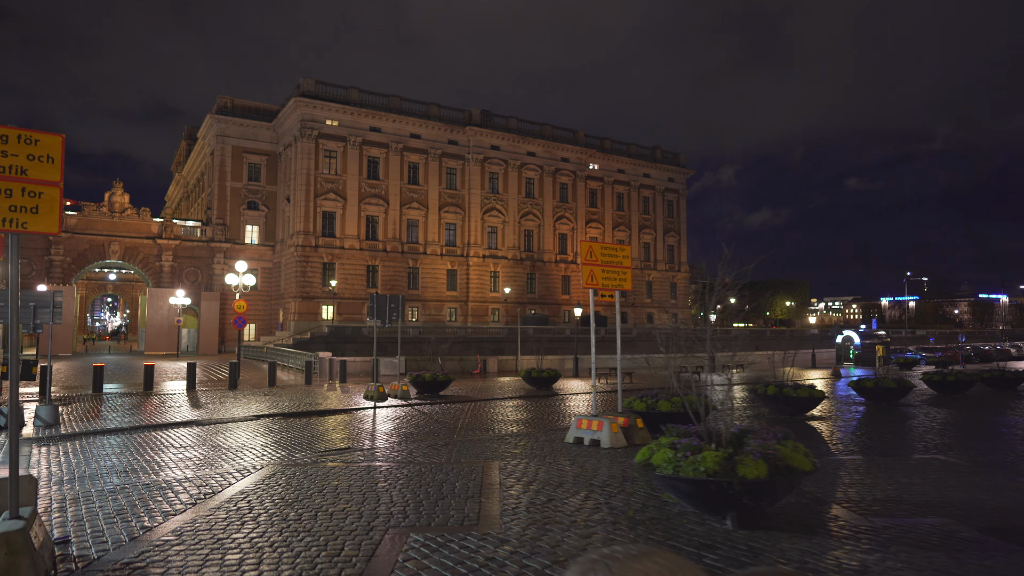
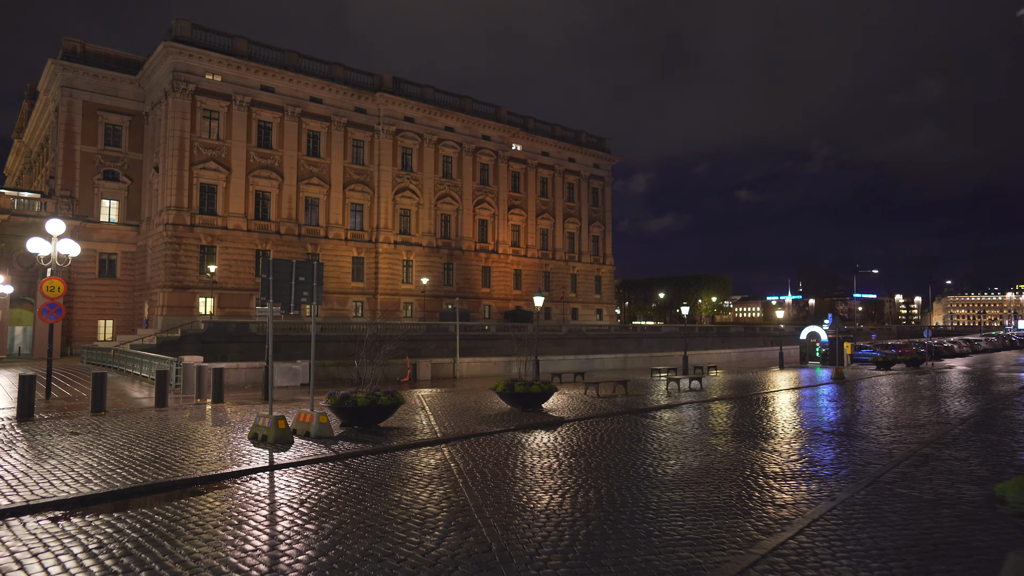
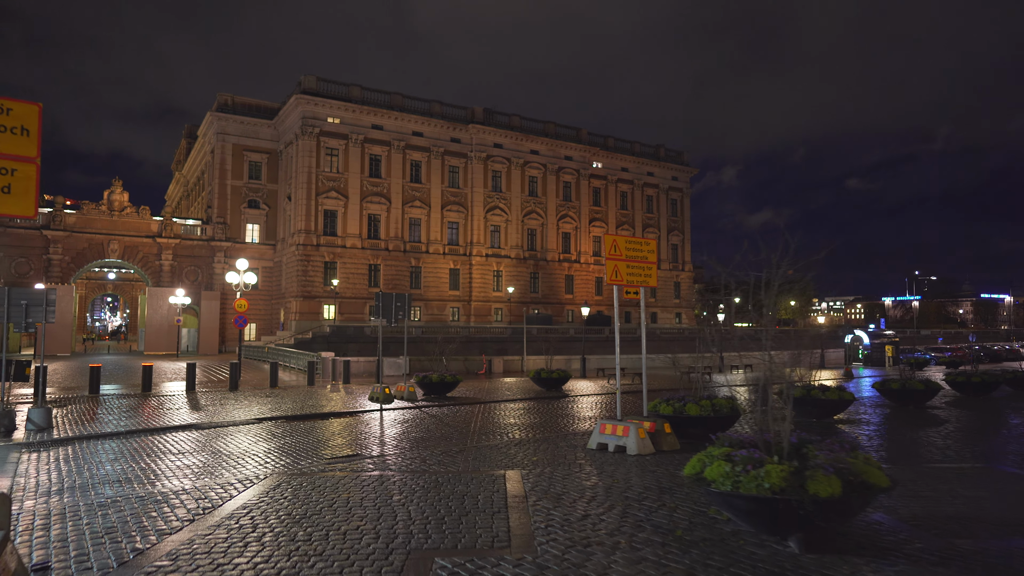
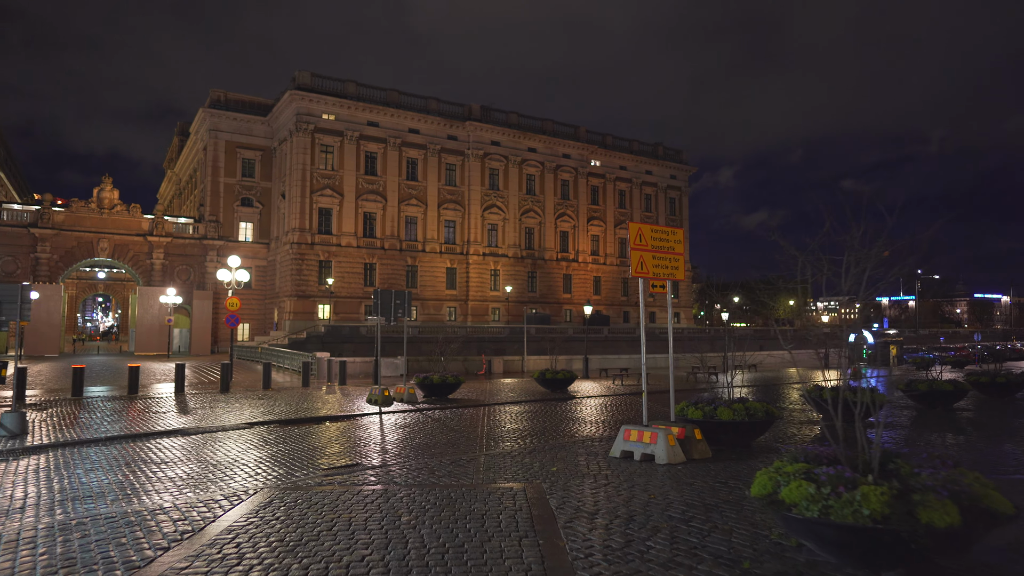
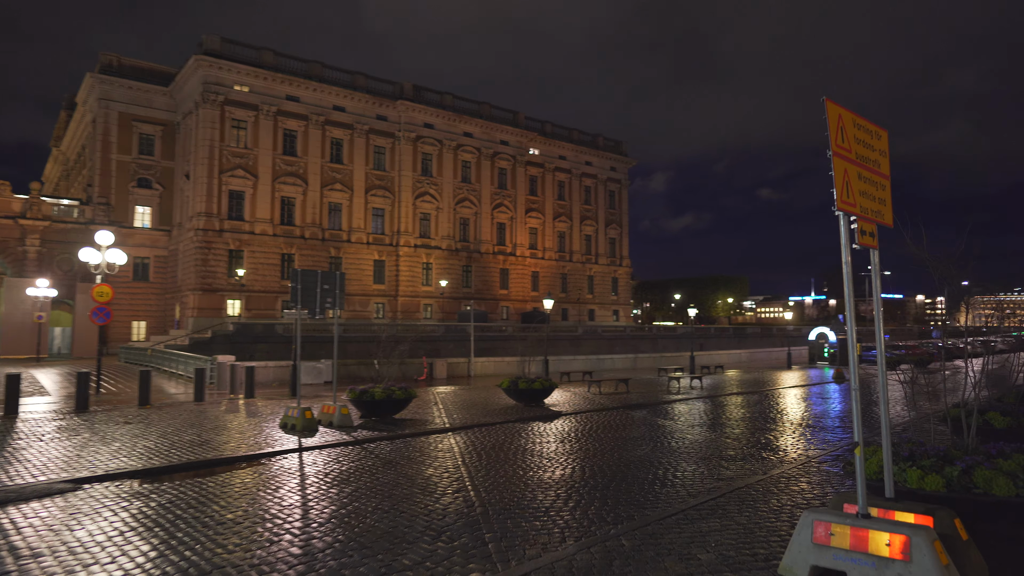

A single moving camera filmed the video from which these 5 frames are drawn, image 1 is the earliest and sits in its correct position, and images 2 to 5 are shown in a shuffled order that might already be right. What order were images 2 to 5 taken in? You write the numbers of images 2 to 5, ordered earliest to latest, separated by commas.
3, 4, 5, 2
